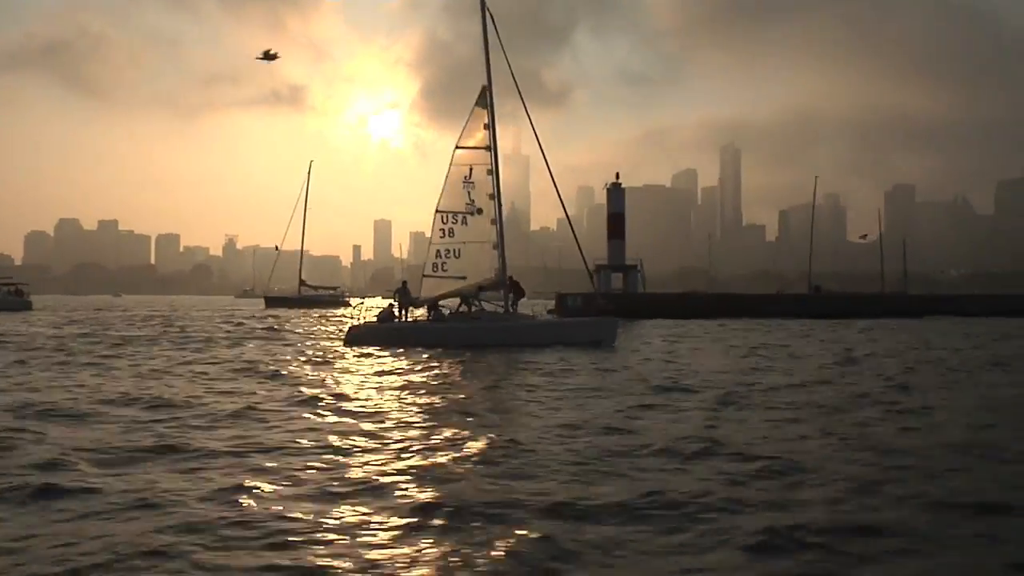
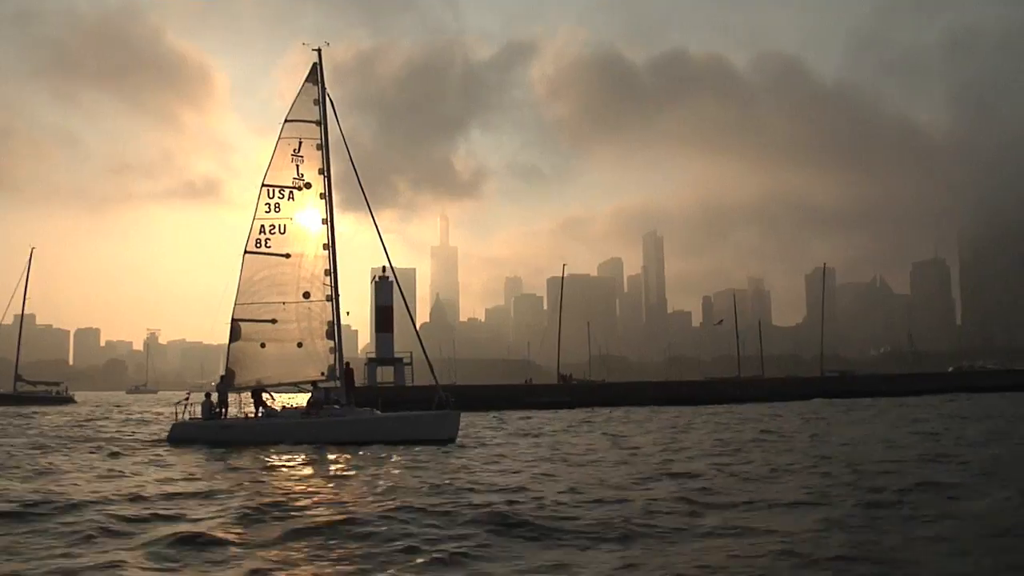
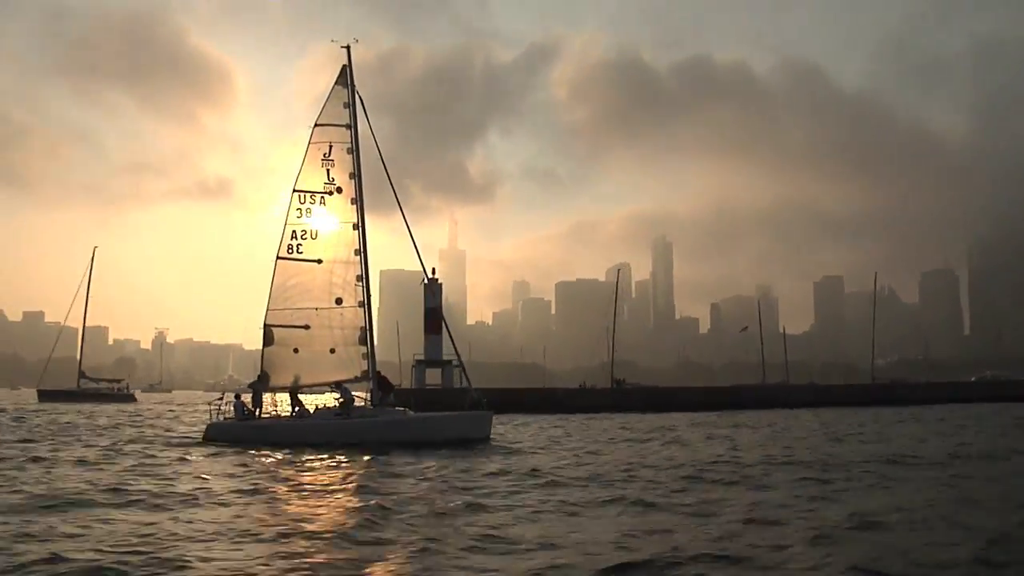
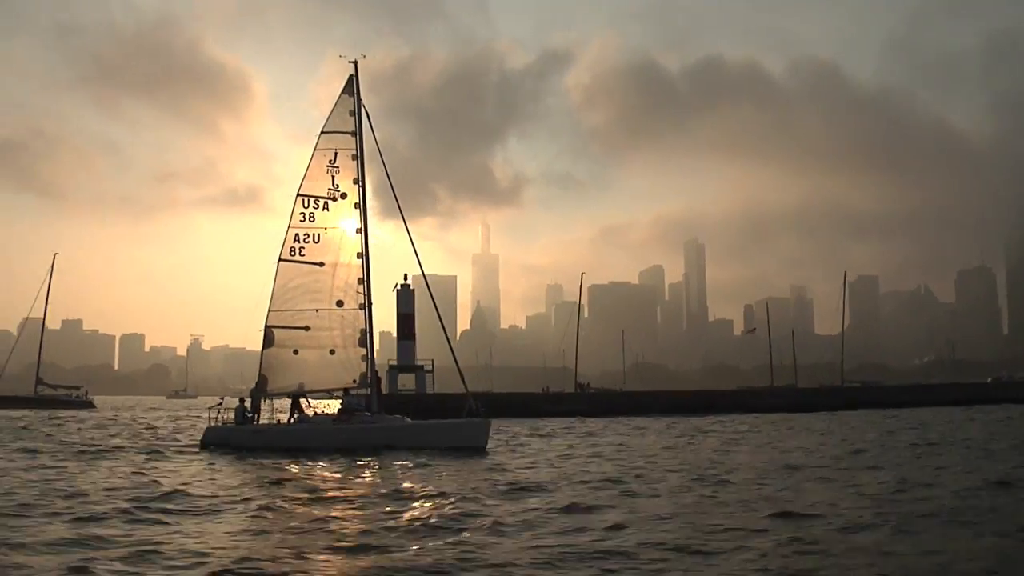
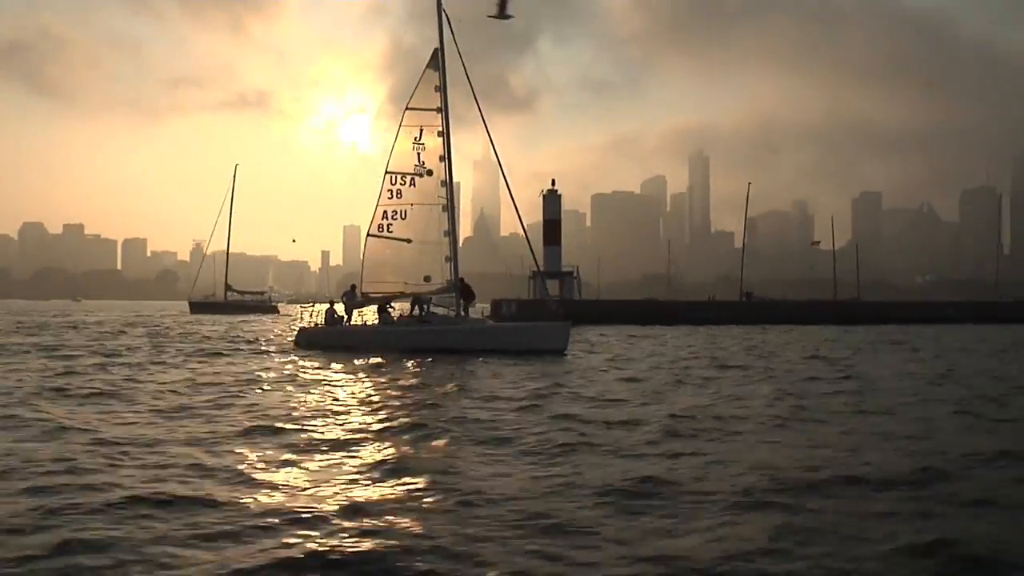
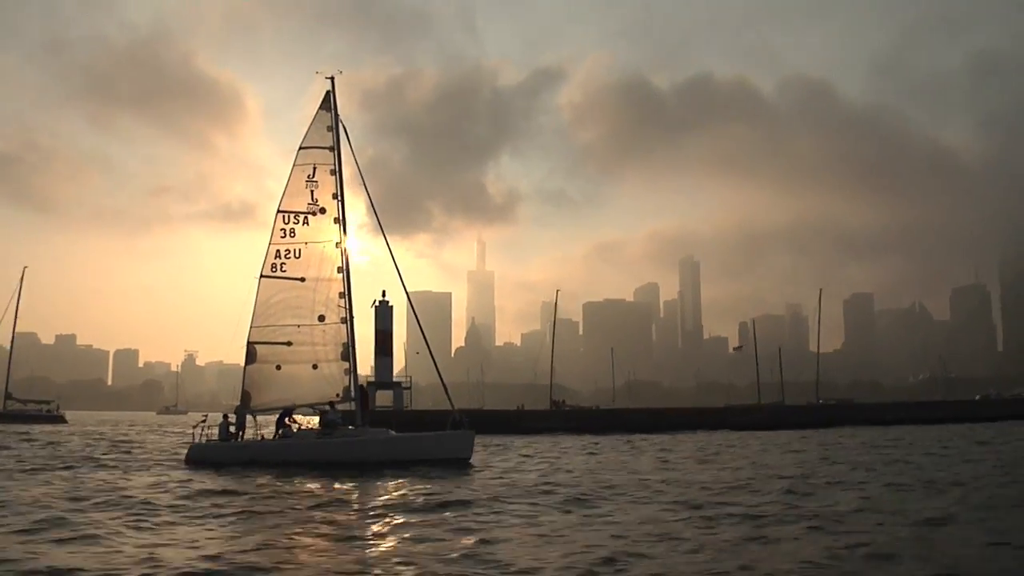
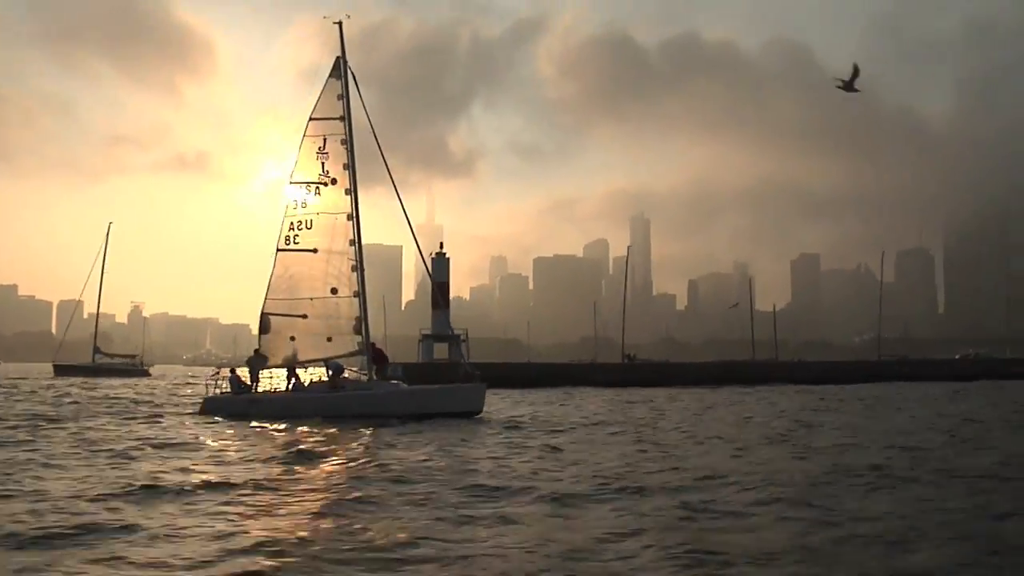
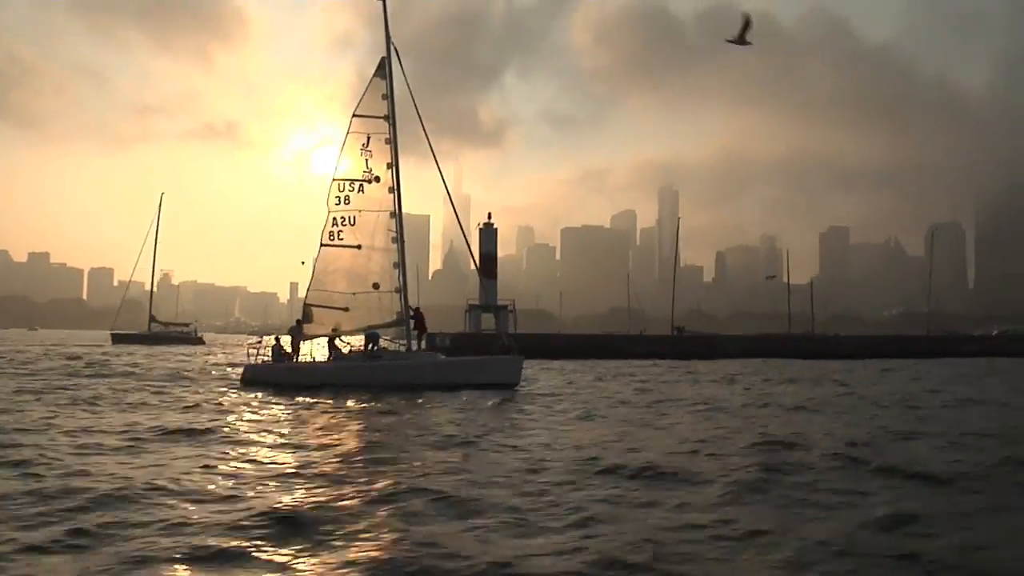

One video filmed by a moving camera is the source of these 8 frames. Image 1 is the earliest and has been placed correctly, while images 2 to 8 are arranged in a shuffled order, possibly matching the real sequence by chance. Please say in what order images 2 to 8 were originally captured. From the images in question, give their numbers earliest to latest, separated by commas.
5, 8, 7, 3, 2, 4, 6
